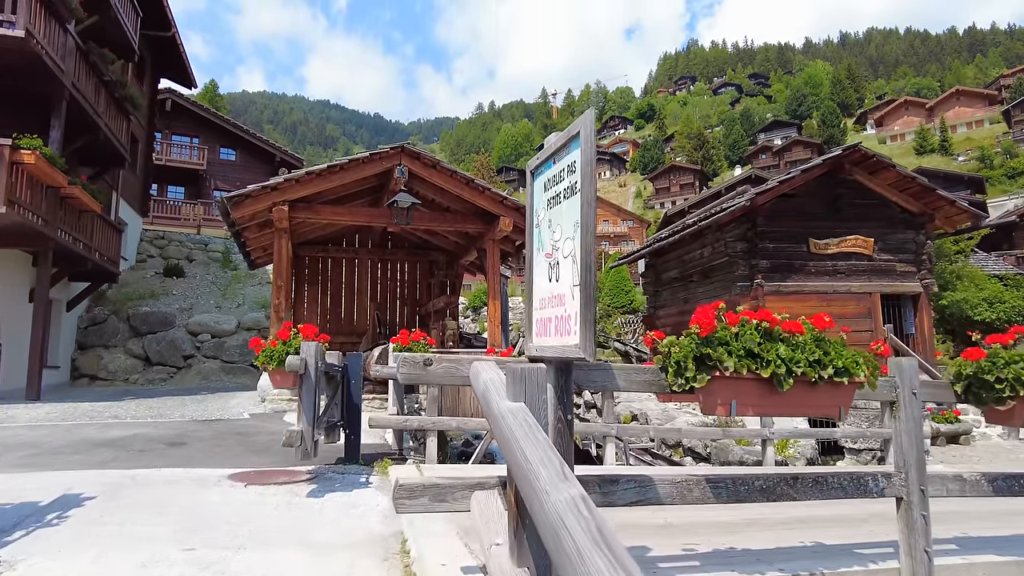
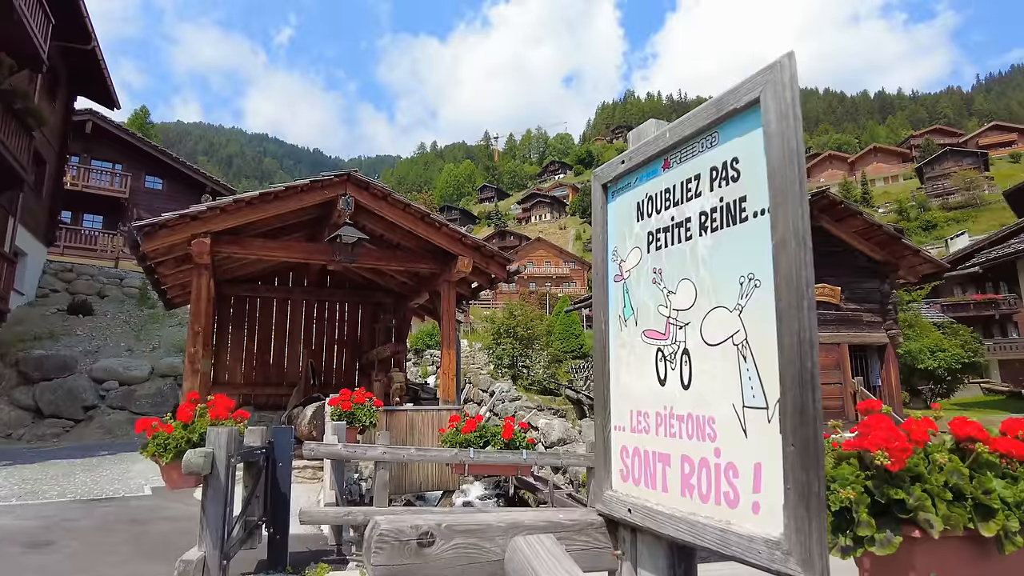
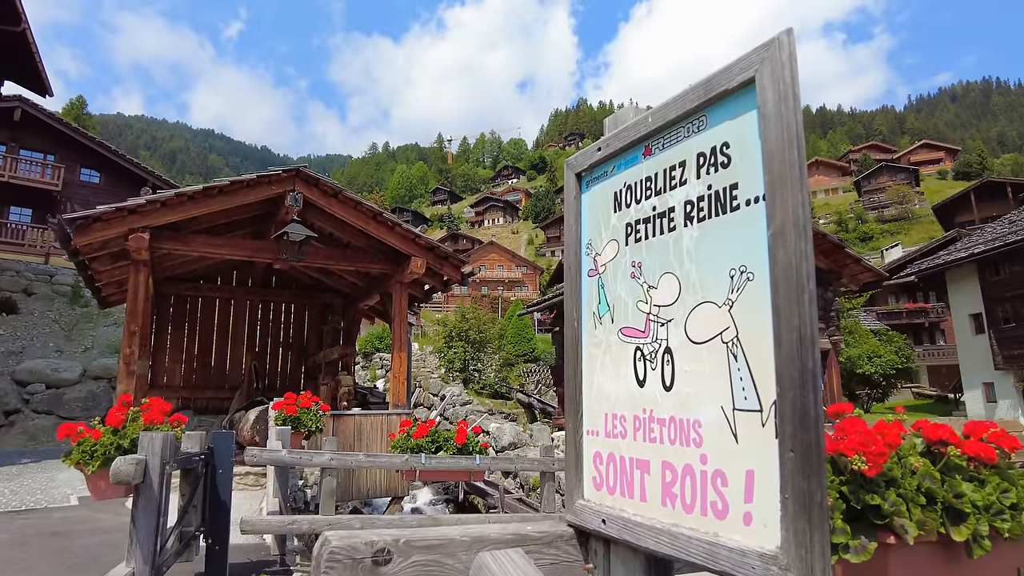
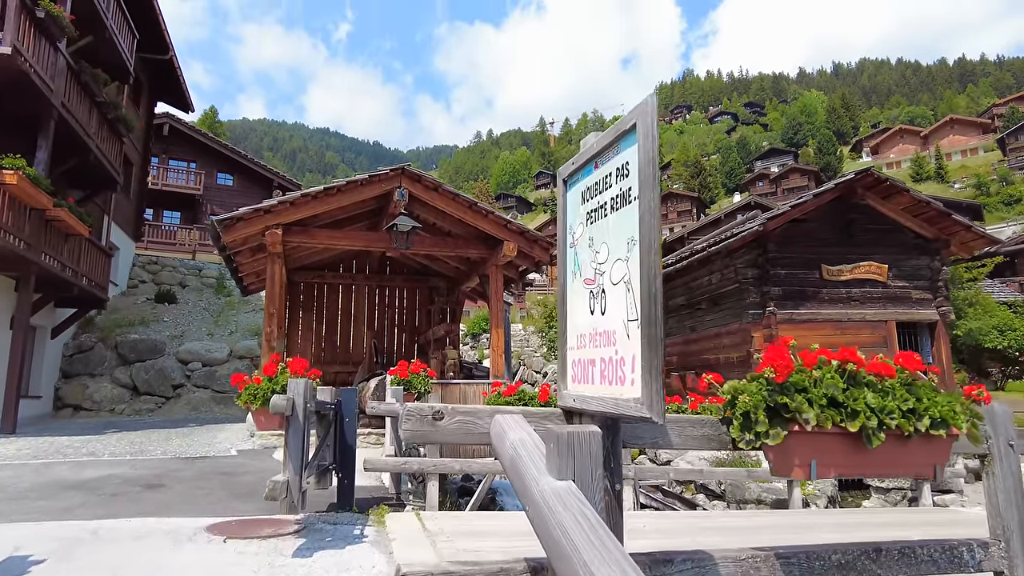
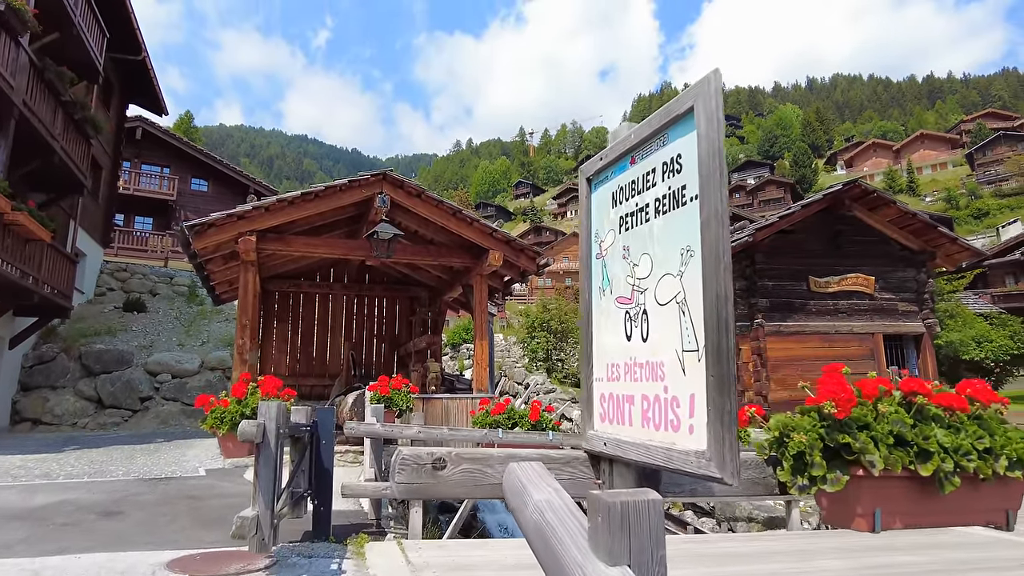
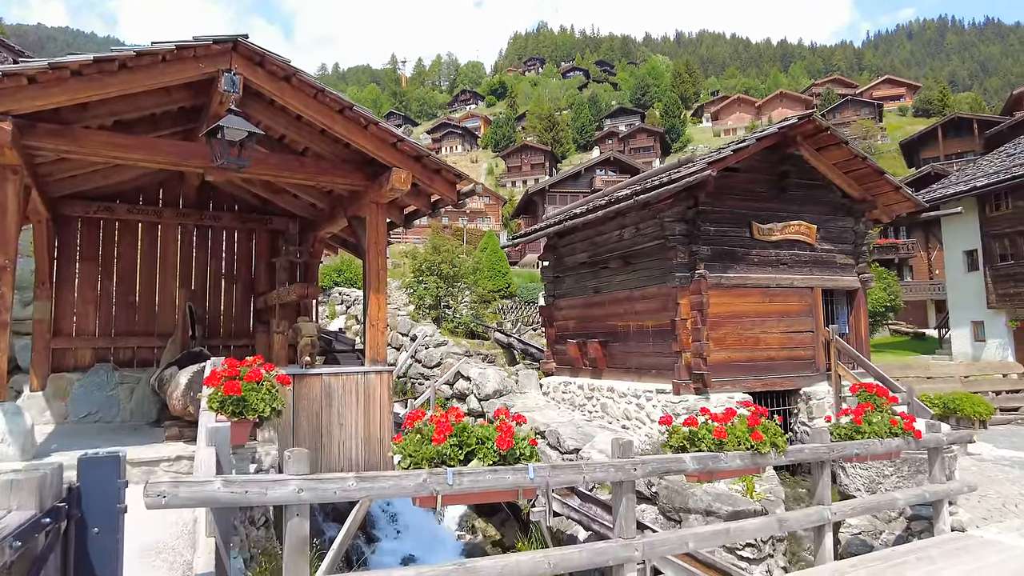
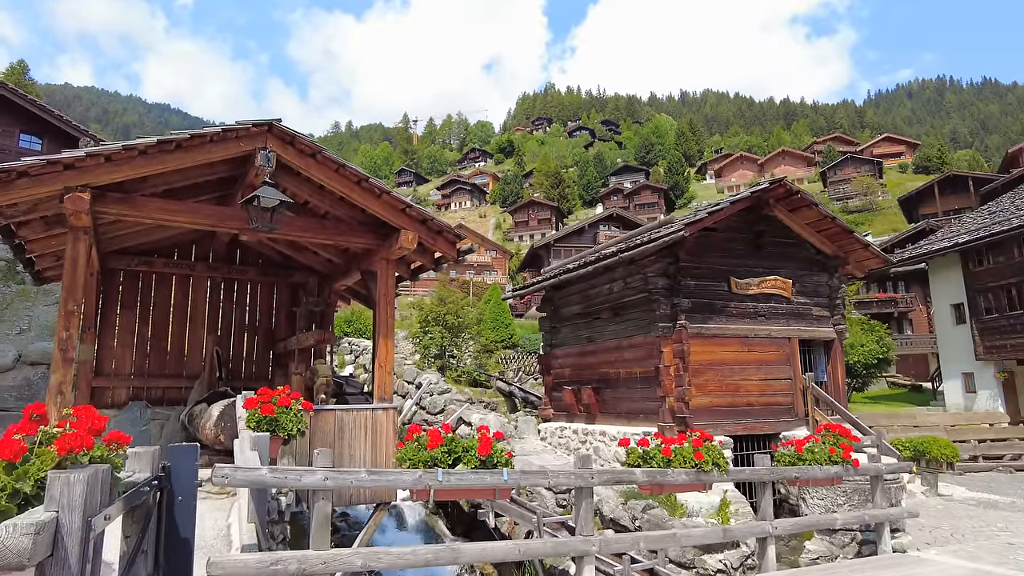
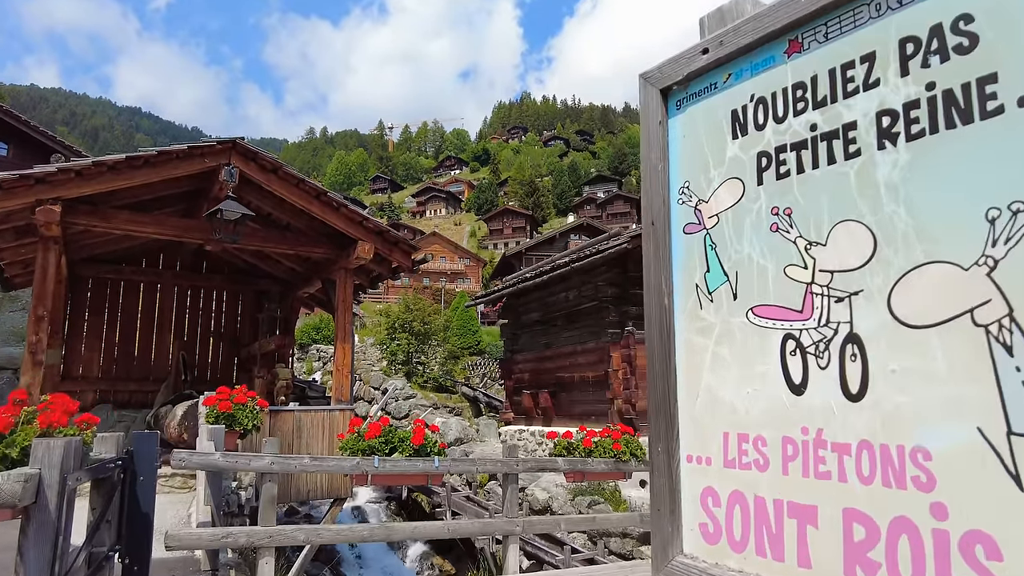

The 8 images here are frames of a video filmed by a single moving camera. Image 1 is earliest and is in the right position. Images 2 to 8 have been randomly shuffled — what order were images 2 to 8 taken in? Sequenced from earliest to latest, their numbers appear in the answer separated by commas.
4, 5, 2, 3, 8, 7, 6
